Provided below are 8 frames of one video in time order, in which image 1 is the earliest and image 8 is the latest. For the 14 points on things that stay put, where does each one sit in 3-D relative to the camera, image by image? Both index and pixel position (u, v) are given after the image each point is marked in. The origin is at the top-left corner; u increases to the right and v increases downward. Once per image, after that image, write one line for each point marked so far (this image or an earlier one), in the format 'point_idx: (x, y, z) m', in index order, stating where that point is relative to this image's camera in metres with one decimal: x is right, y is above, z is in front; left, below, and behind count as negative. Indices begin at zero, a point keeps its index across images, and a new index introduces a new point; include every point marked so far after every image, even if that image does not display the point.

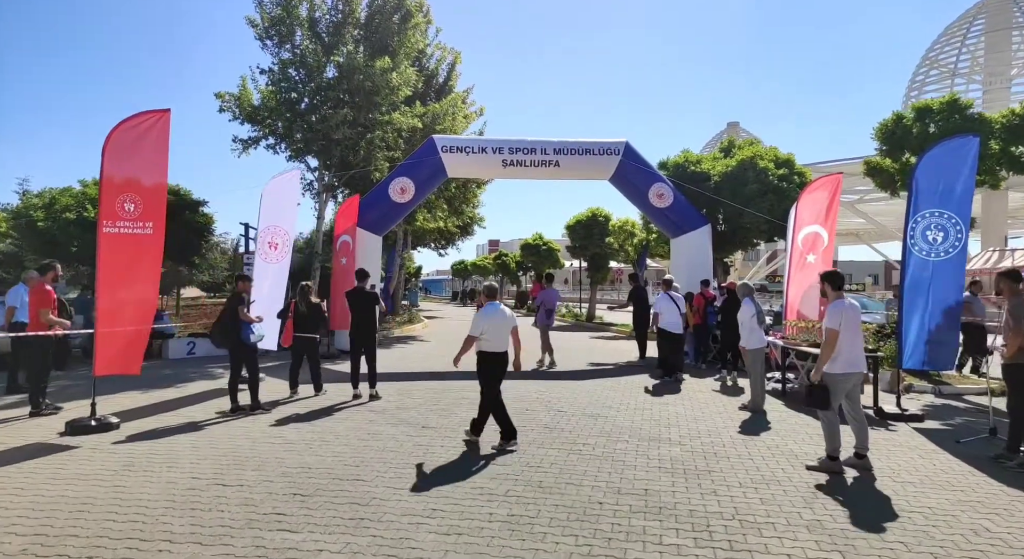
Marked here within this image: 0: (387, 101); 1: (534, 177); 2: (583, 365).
0: (-3.6, +5.2, +16.6) m
1: (+0.5, +2.6, +14.6) m
2: (+1.6, -1.9, +12.7) m
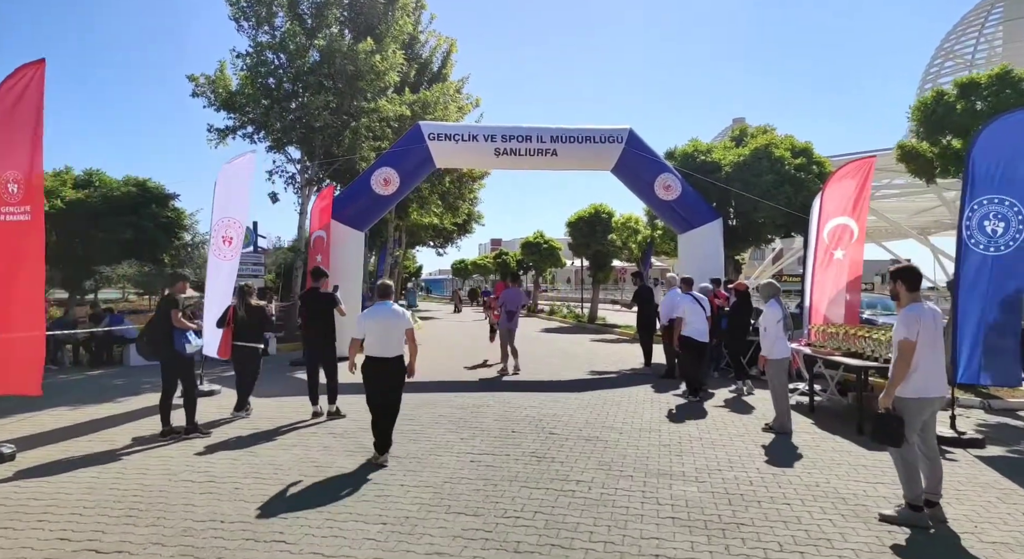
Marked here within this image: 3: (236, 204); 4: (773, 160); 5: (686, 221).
0: (-3.8, +5.2, +15.5) m
1: (+0.4, +2.6, +13.5) m
2: (+1.5, -1.9, +11.6) m
3: (-4.0, +1.1, +8.3) m
4: (+6.4, +2.9, +14.0) m
5: (+4.1, +1.4, +13.6) m
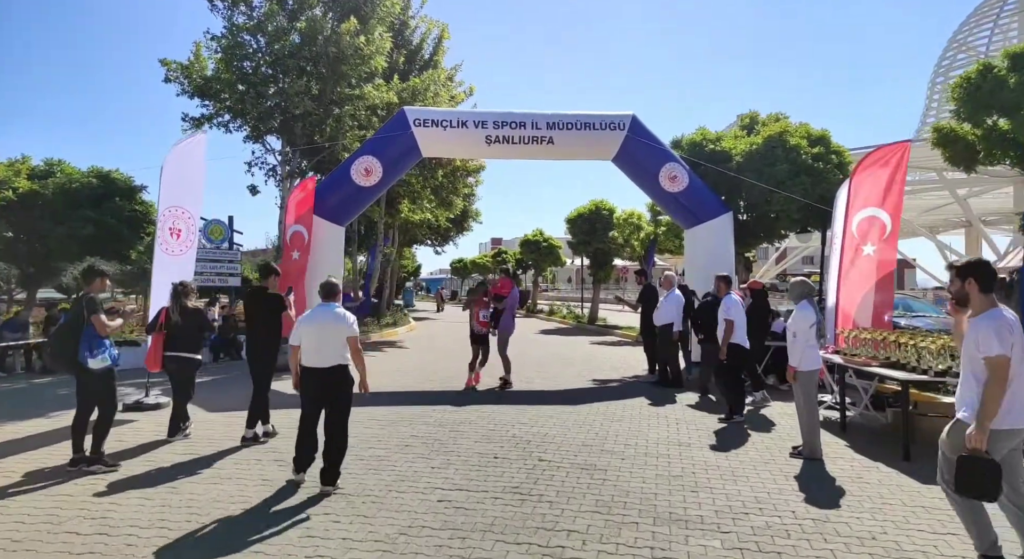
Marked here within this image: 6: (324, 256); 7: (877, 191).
0: (-3.9, +5.3, +14.5) m
1: (+0.2, +2.7, +12.5) m
2: (+1.3, -1.9, +10.5) m
3: (-4.2, +1.1, +7.3) m
4: (+6.2, +2.9, +12.9) m
5: (+3.9, +1.4, +12.5) m
6: (-3.8, +0.5, +11.7) m
7: (+5.5, +1.3, +8.6) m
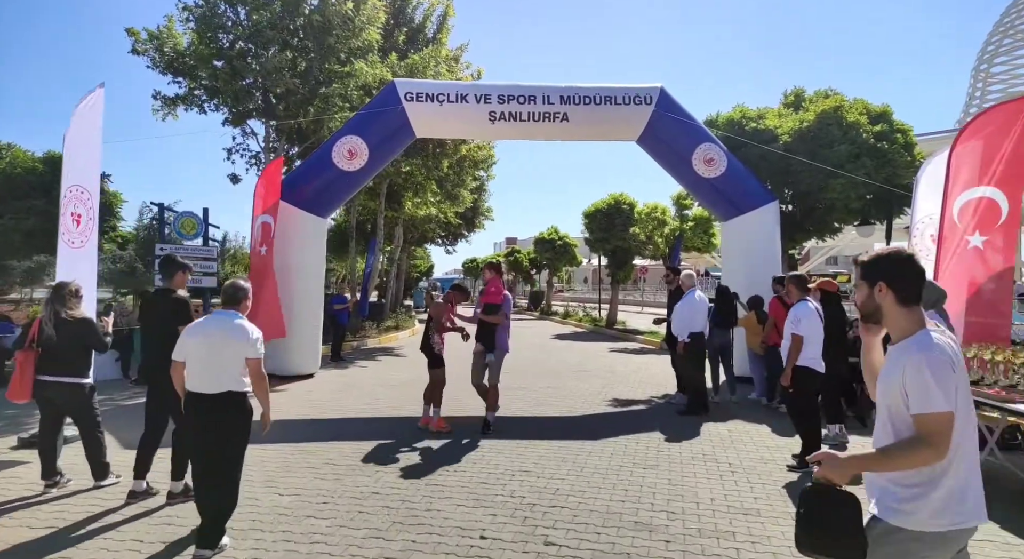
0: (-3.7, +5.3, +12.8) m
1: (+0.4, +2.7, +10.7) m
2: (+1.4, -1.9, +8.8) m
3: (-4.2, +1.1, +5.7) m
4: (+6.4, +2.9, +11.0) m
5: (+4.1, +1.4, +10.7) m
6: (-3.7, +0.5, +10.1) m
7: (+5.5, +1.3, +6.7) m
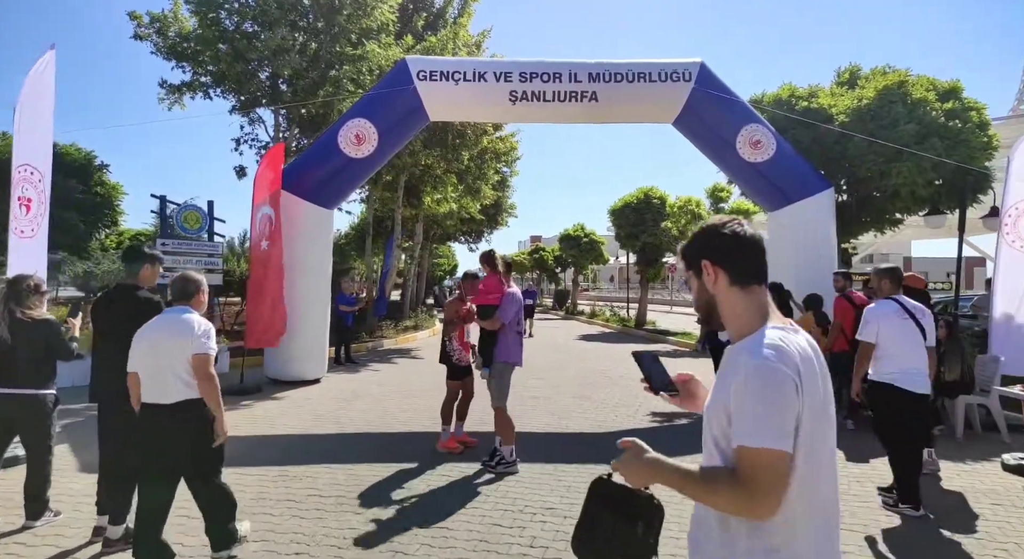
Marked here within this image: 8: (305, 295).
0: (-3.2, +5.3, +12.0) m
1: (+0.8, +2.7, +9.7) m
2: (+1.7, -1.8, +7.8) m
3: (-4.0, +1.2, +4.9) m
4: (+6.8, +3.0, +9.8) m
5: (+4.5, +1.5, +9.6) m
6: (-3.3, +0.6, +9.3) m
7: (+5.7, +1.4, +5.5) m
8: (-3.4, -0.2, +9.3) m
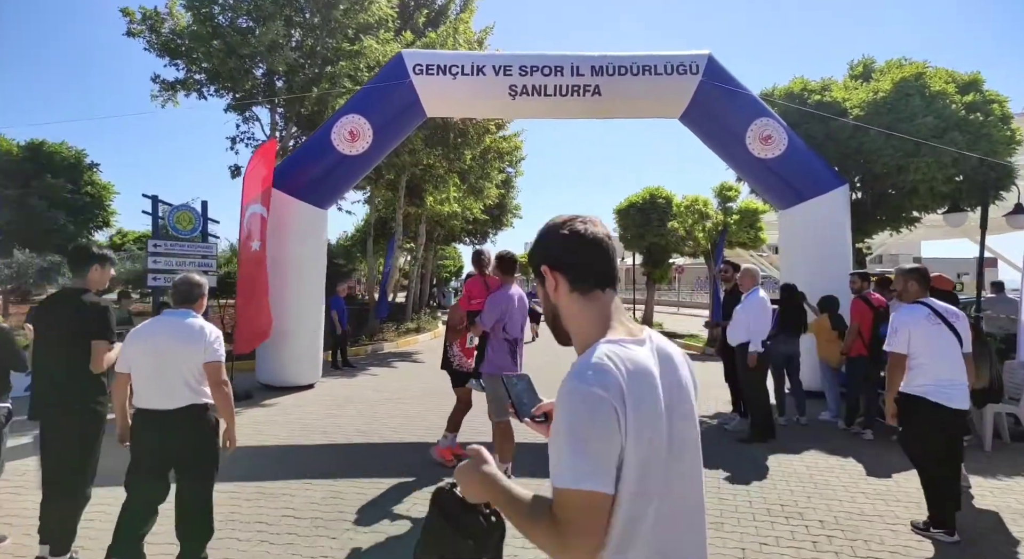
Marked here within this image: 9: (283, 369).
0: (-3.2, +5.3, +11.7) m
1: (+0.8, +2.7, +9.4) m
2: (+1.7, -1.8, +7.4) m
3: (-4.1, +1.2, +4.6) m
4: (+6.8, +3.0, +9.3) m
5: (+4.5, +1.5, +9.1) m
6: (-3.3, +0.5, +9.0) m
7: (+5.7, +1.4, +5.1) m
8: (-3.4, -0.3, +9.0) m
9: (-3.6, -1.4, +9.0) m
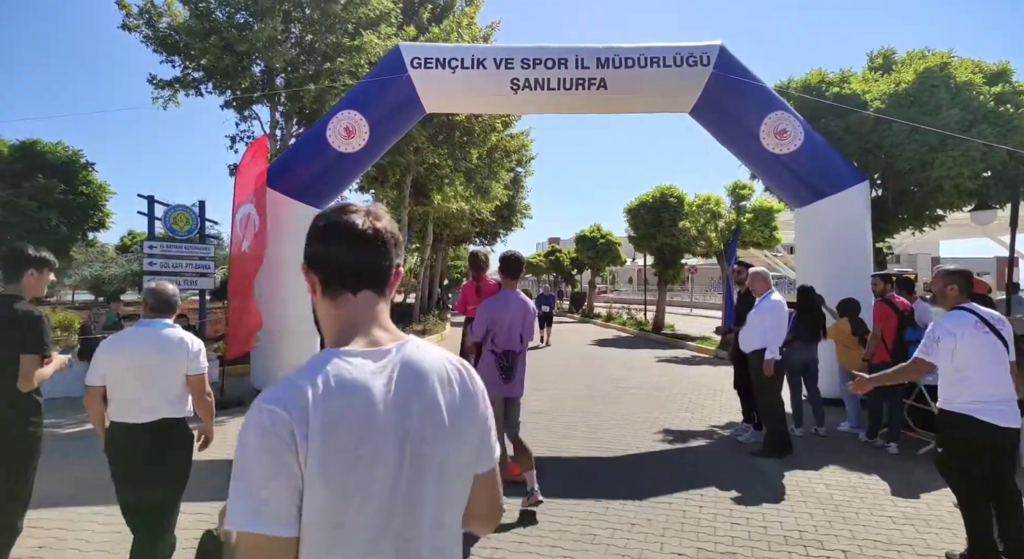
0: (-3.1, +5.3, +11.4) m
1: (+0.8, +2.7, +9.0) m
2: (+1.7, -1.9, +7.0) m
3: (-4.1, +1.1, +4.3) m
4: (+6.8, +2.9, +8.8) m
5: (+4.5, +1.4, +8.7) m
6: (-3.3, +0.5, +8.7) m
7: (+5.6, +1.3, +4.6) m
8: (-3.3, -0.3, +8.7) m
9: (-3.6, -1.4, +8.7) m
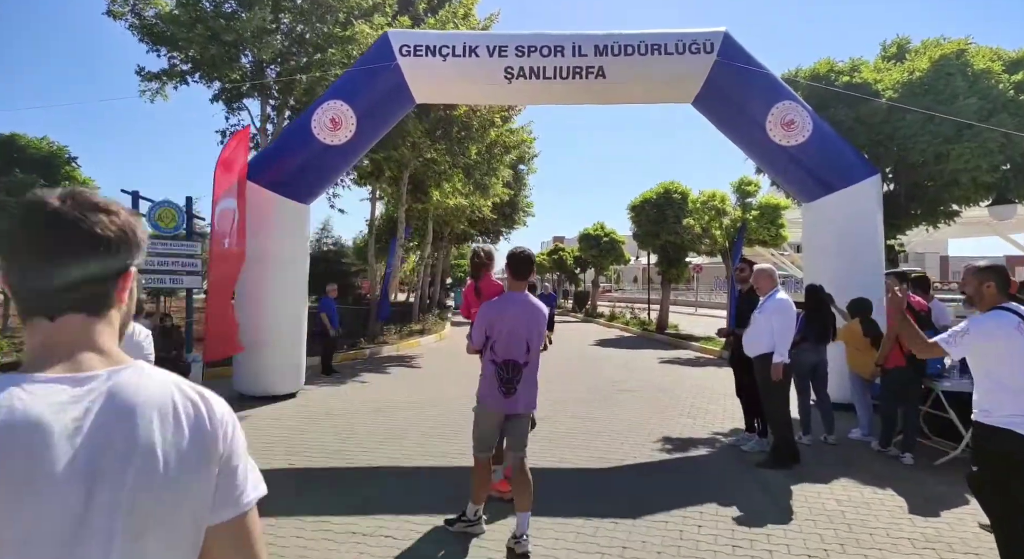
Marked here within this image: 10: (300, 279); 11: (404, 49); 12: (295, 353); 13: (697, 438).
0: (-3.2, +5.3, +11.1) m
1: (+0.7, +2.7, +8.6) m
2: (+1.6, -1.8, +6.6) m
3: (-4.3, +1.2, +4.0) m
4: (+6.7, +3.0, +8.4) m
5: (+4.4, +1.5, +8.3) m
6: (-3.4, +0.5, +8.3) m
7: (+5.5, +1.4, +4.1) m
8: (-3.4, -0.3, +8.3) m
9: (-3.7, -1.4, +8.4) m
10: (-3.2, 0.0, +8.6) m
11: (-1.6, +3.3, +8.2) m
12: (-3.3, -1.1, +8.6) m
13: (+2.1, -1.8, +6.6) m
